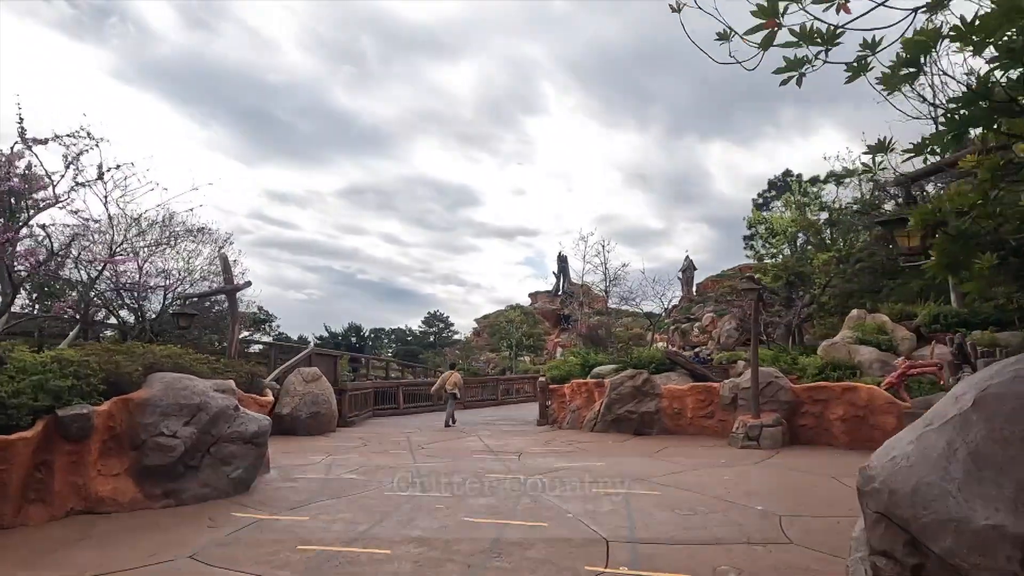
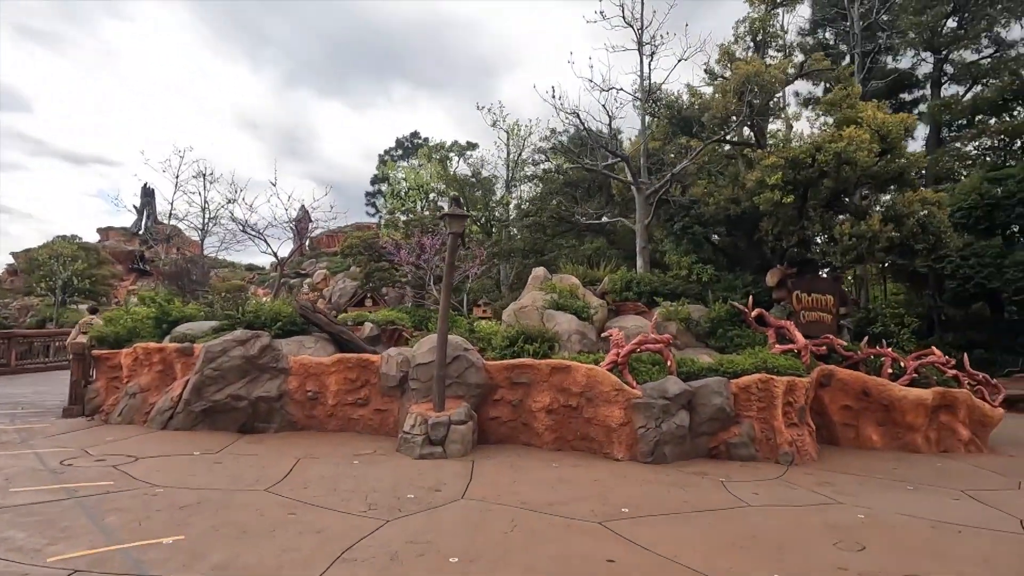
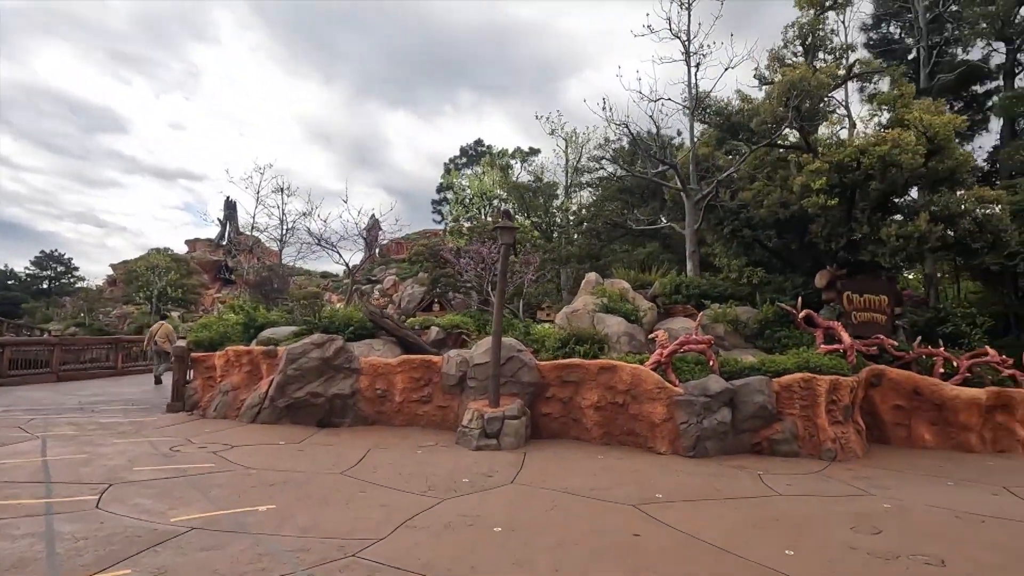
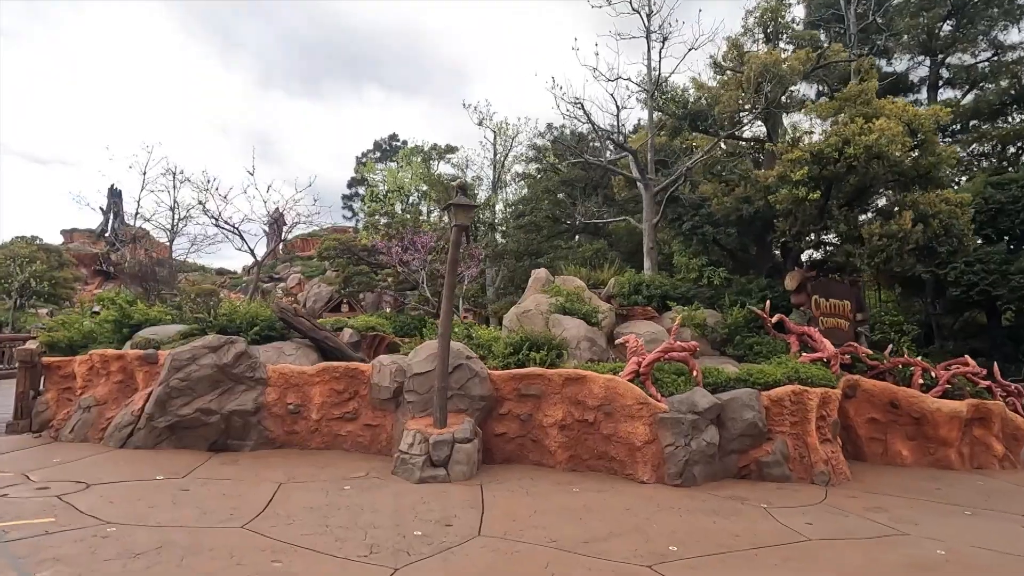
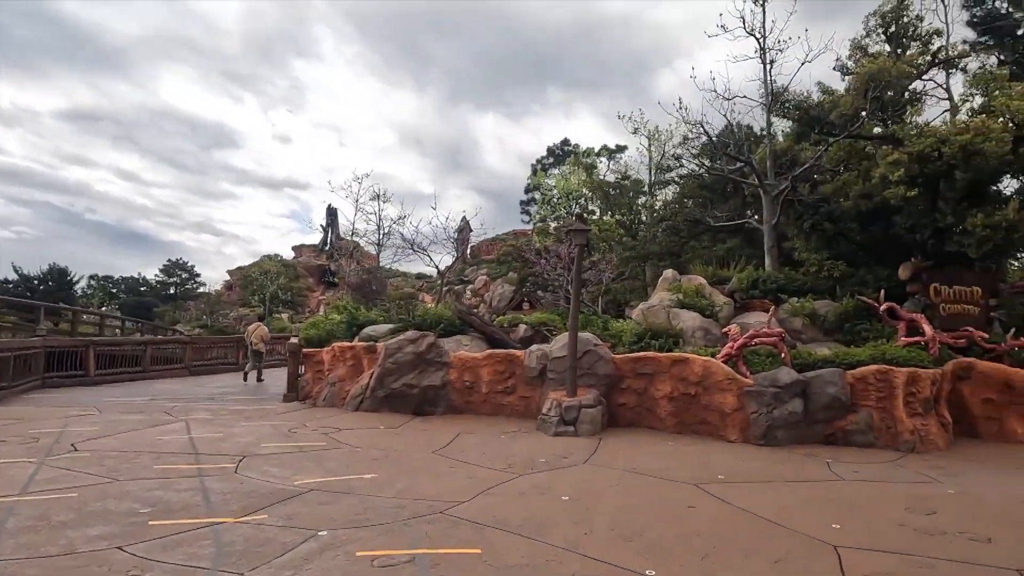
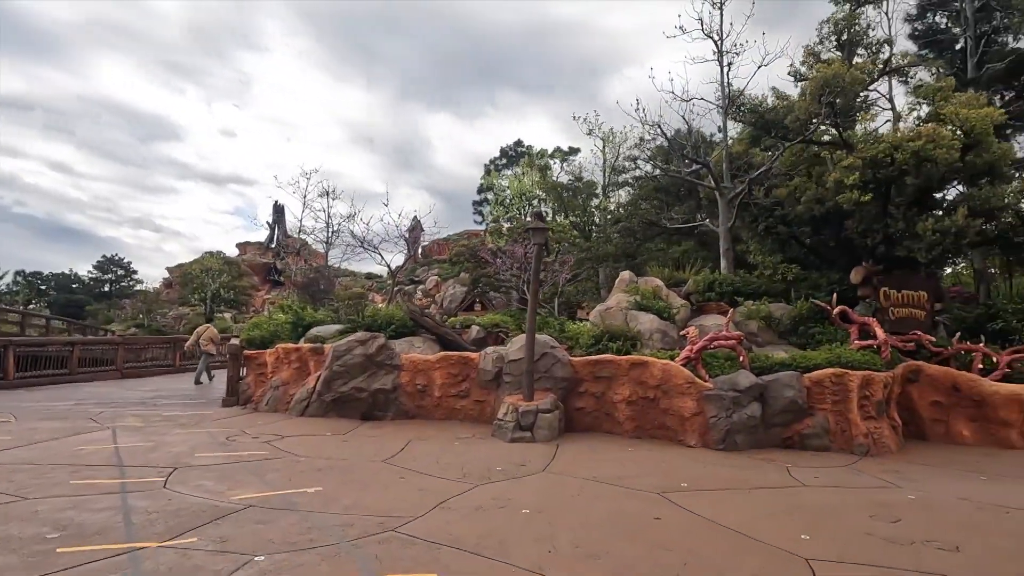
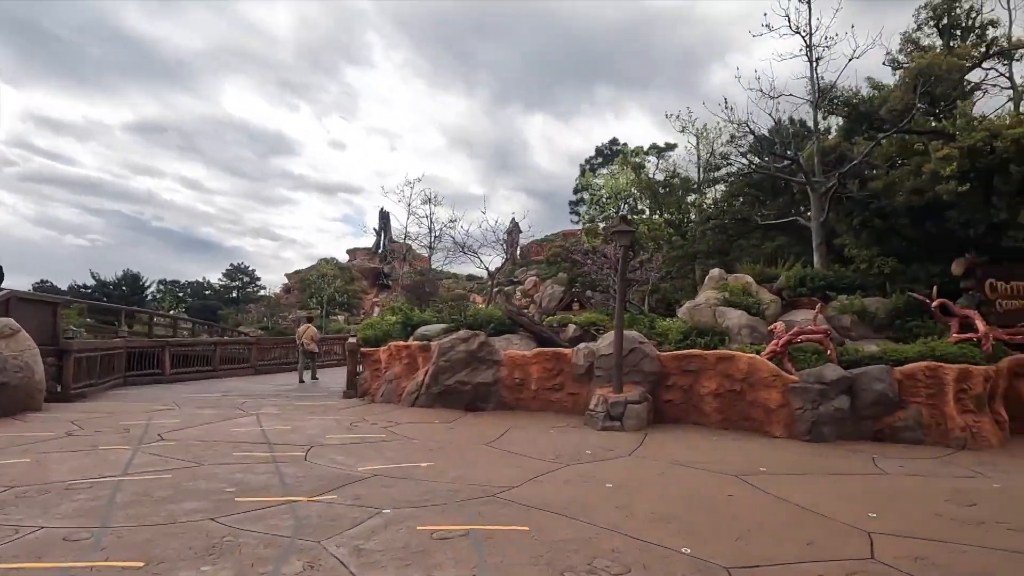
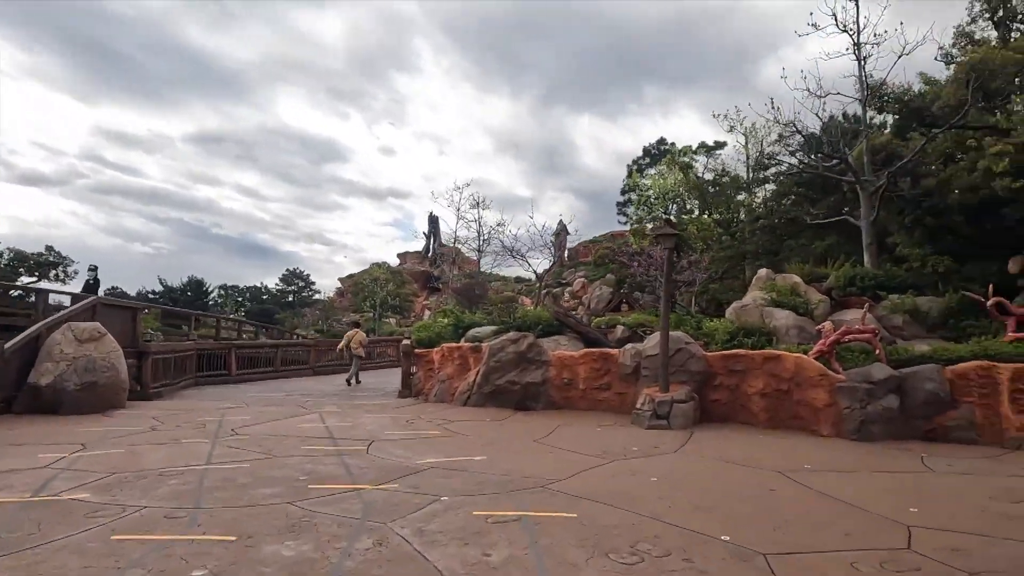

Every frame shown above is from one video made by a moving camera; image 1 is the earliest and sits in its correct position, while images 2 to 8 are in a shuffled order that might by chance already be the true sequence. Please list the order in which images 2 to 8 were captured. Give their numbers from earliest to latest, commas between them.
8, 7, 5, 6, 3, 2, 4
